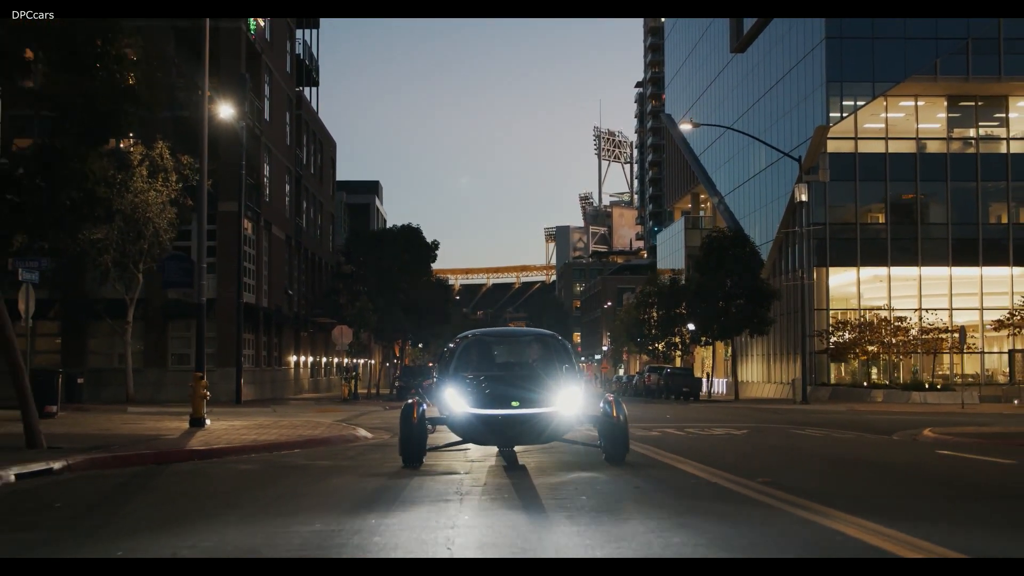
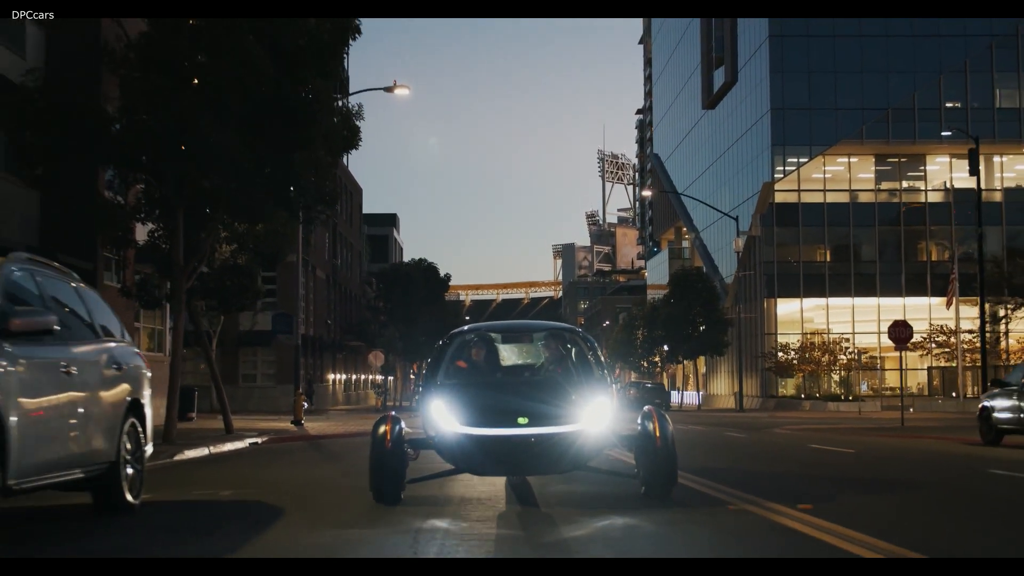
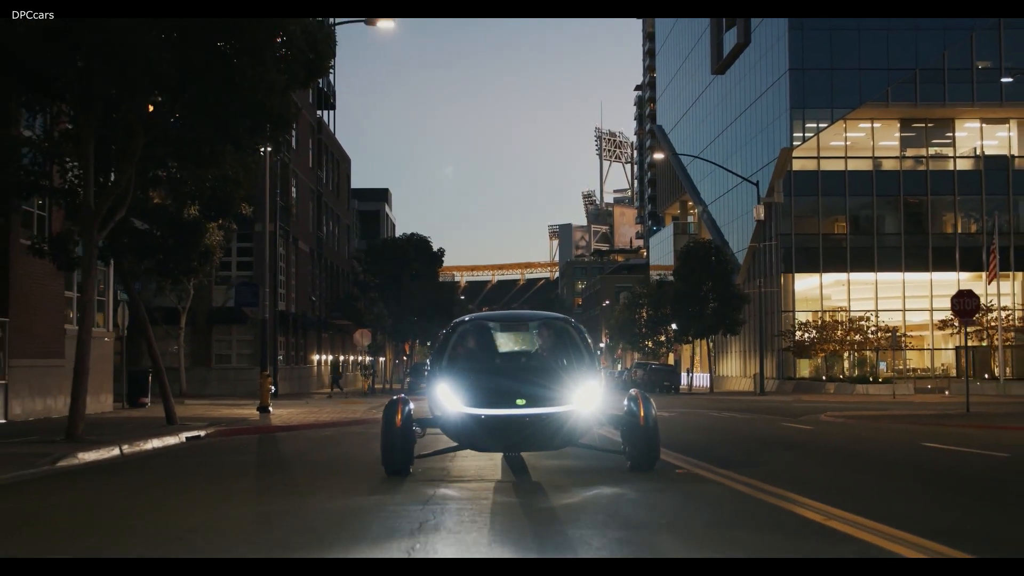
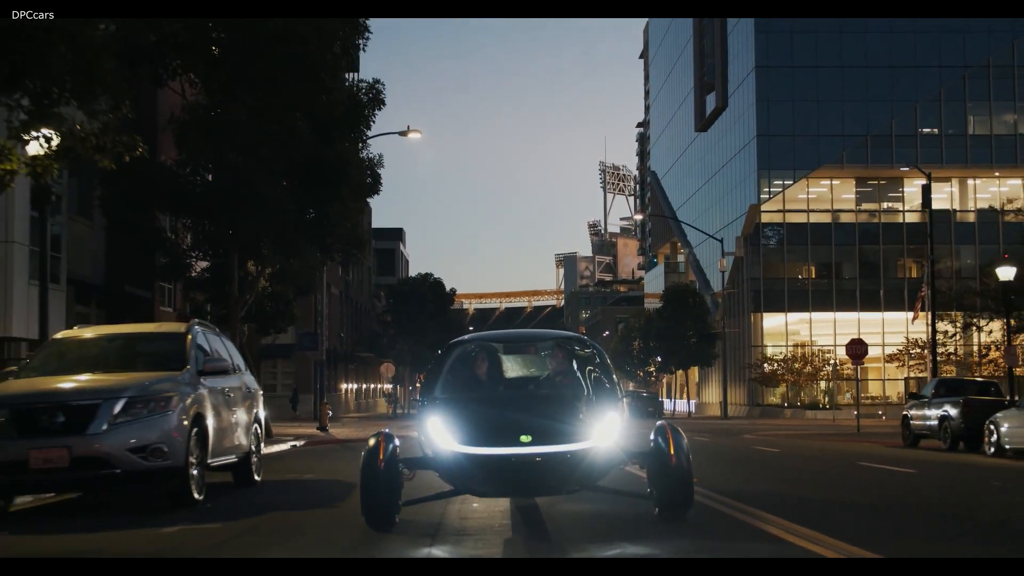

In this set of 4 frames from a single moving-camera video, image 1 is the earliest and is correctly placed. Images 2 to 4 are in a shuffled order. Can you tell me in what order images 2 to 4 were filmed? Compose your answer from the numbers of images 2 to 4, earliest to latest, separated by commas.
3, 2, 4
